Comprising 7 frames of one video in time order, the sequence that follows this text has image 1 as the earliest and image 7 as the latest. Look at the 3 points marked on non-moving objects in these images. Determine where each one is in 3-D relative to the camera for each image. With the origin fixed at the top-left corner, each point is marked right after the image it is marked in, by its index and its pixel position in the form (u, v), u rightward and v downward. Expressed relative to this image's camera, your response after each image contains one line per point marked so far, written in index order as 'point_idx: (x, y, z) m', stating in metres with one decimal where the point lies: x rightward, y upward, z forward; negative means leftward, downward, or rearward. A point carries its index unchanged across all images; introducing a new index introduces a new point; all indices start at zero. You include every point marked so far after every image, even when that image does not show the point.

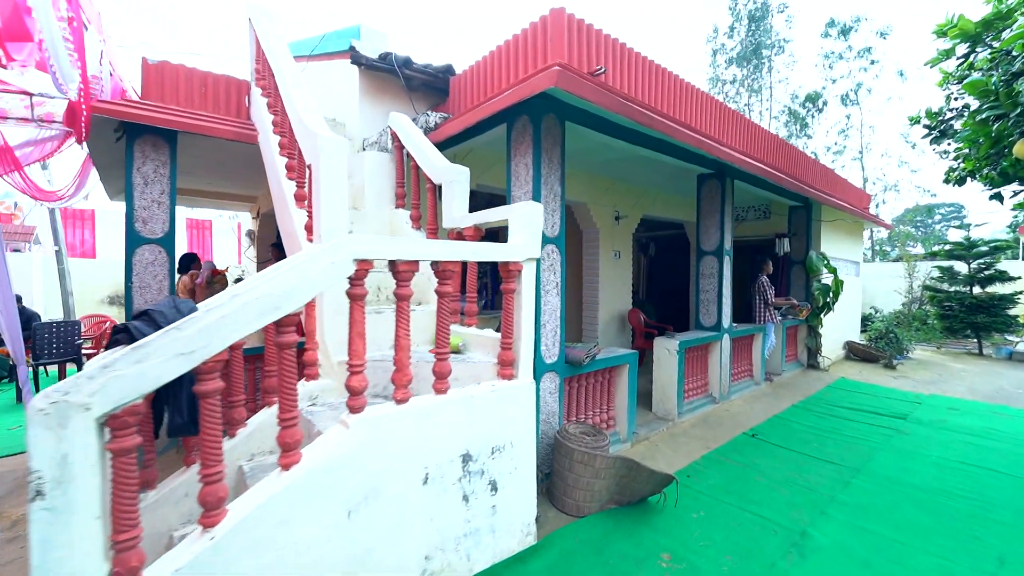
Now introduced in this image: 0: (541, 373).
0: (+0.2, -0.7, +3.3) m
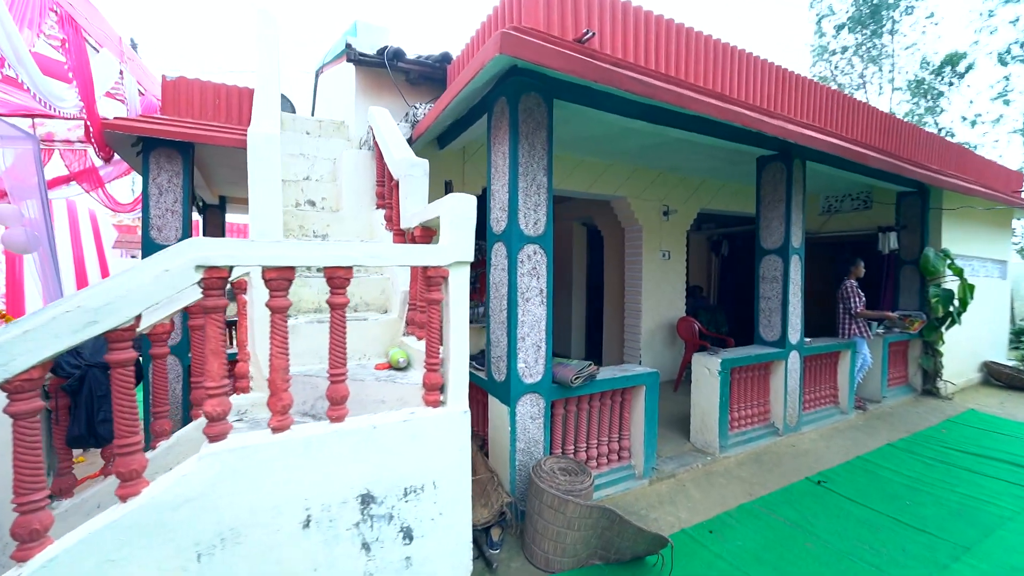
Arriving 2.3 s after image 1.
0: (0.0, -0.7, +2.8) m
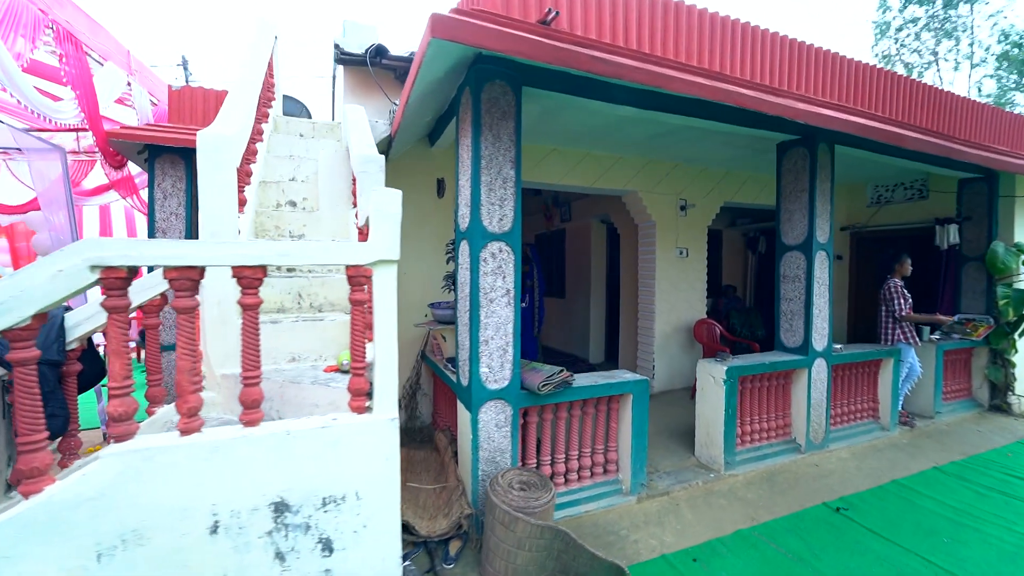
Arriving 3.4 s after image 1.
0: (-0.2, -0.7, +2.7) m
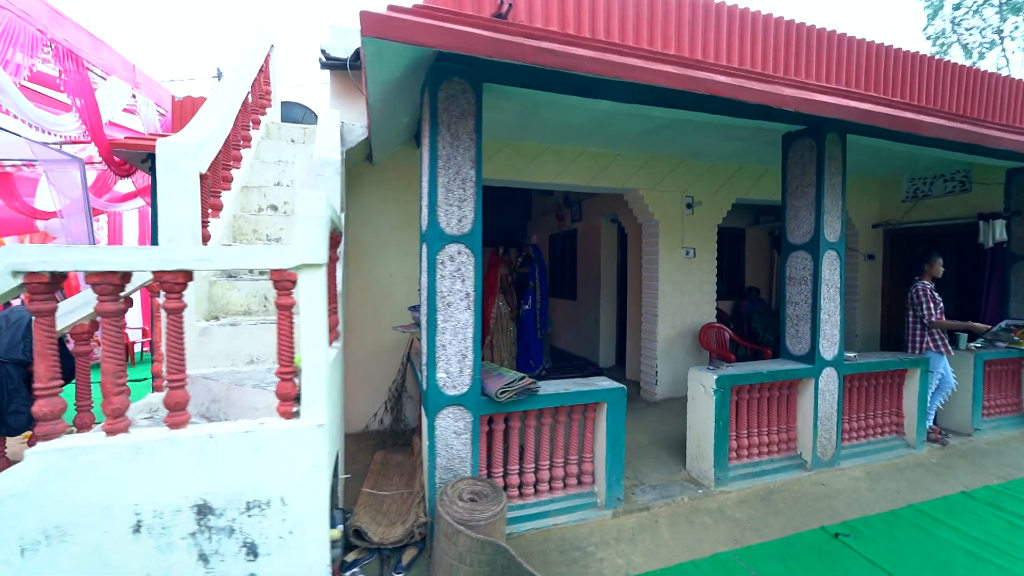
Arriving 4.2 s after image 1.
0: (-0.5, -0.7, +2.6) m
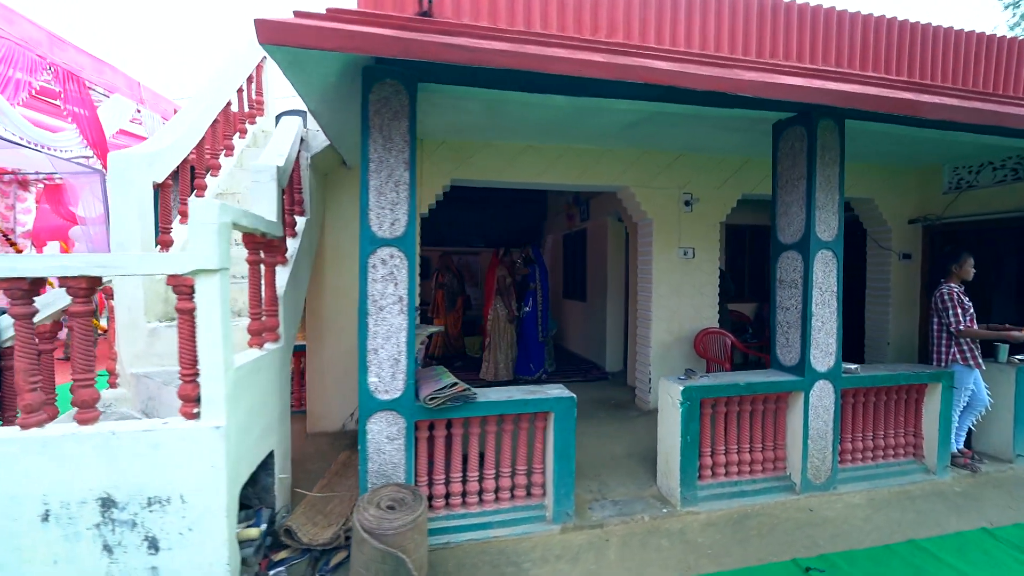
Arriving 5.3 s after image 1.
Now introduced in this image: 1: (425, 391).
0: (-0.9, -0.8, +2.6) m
1: (-0.5, -0.6, +2.7) m
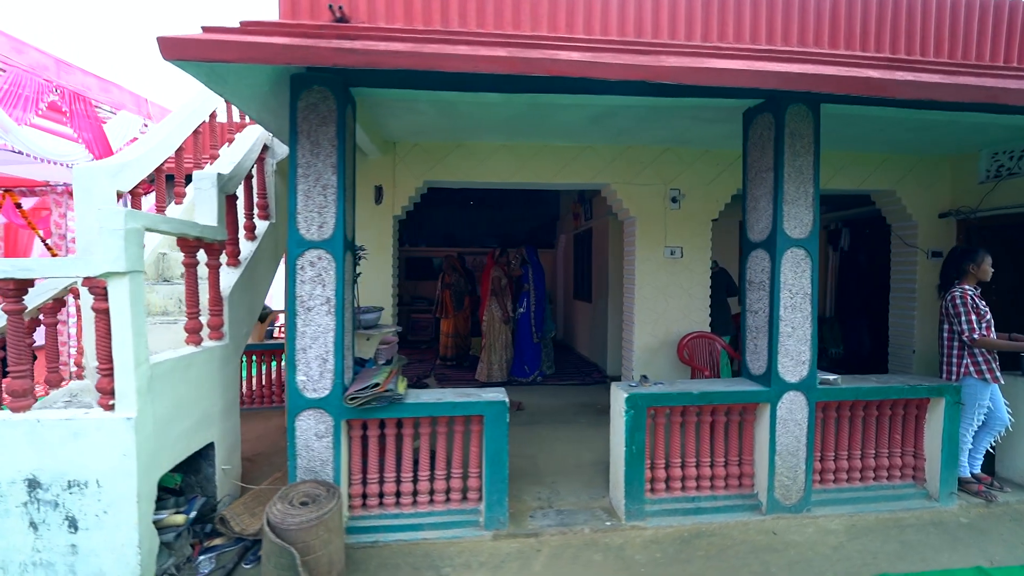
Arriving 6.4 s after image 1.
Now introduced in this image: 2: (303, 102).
0: (-1.4, -0.8, +2.7) m
1: (-1.0, -0.7, +2.7) m
2: (-1.3, +1.2, +2.7) m
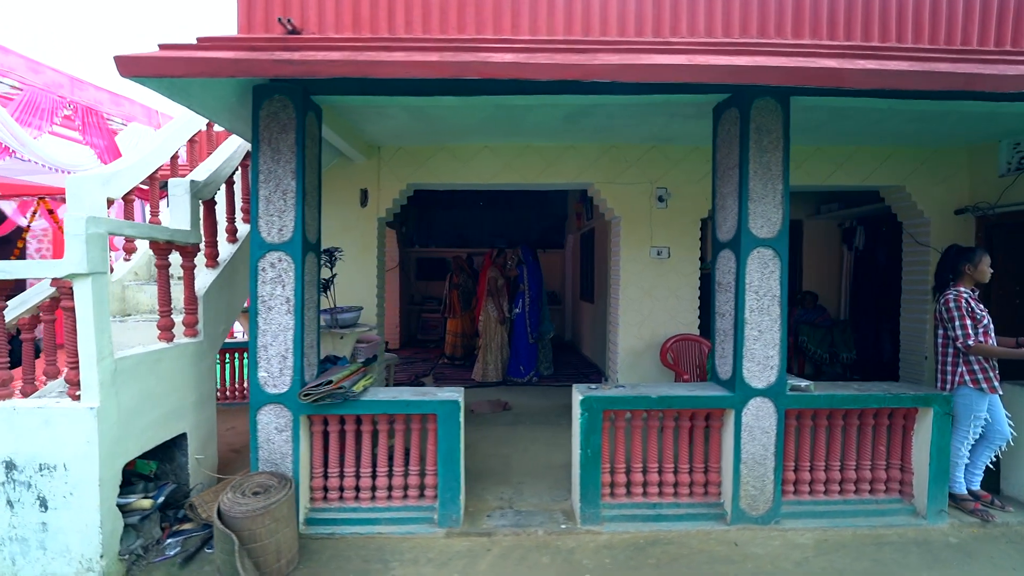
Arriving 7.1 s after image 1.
0: (-1.7, -0.8, +2.8) m
1: (-1.3, -0.7, +2.8) m
2: (-1.6, +1.2, +2.8) m
